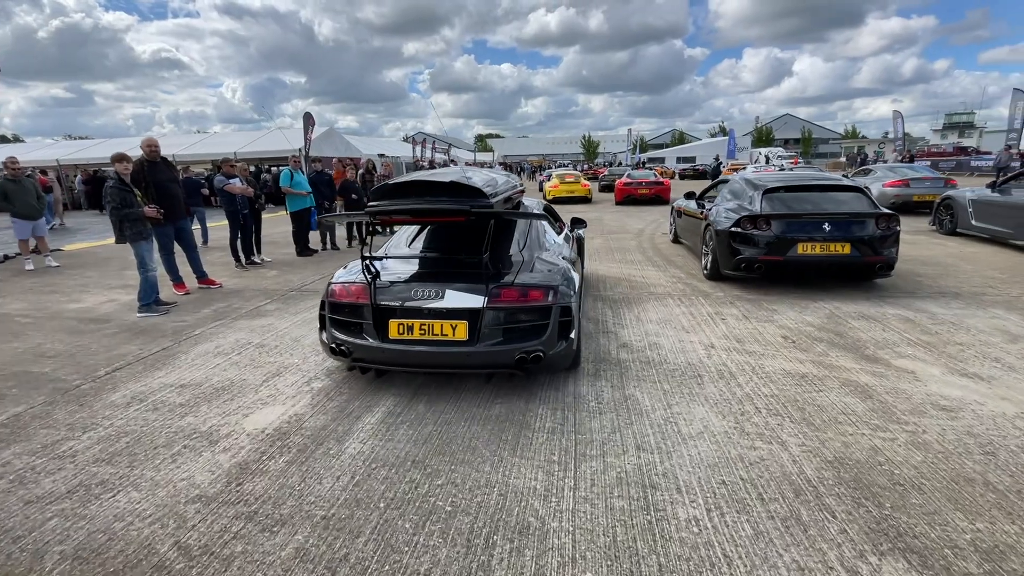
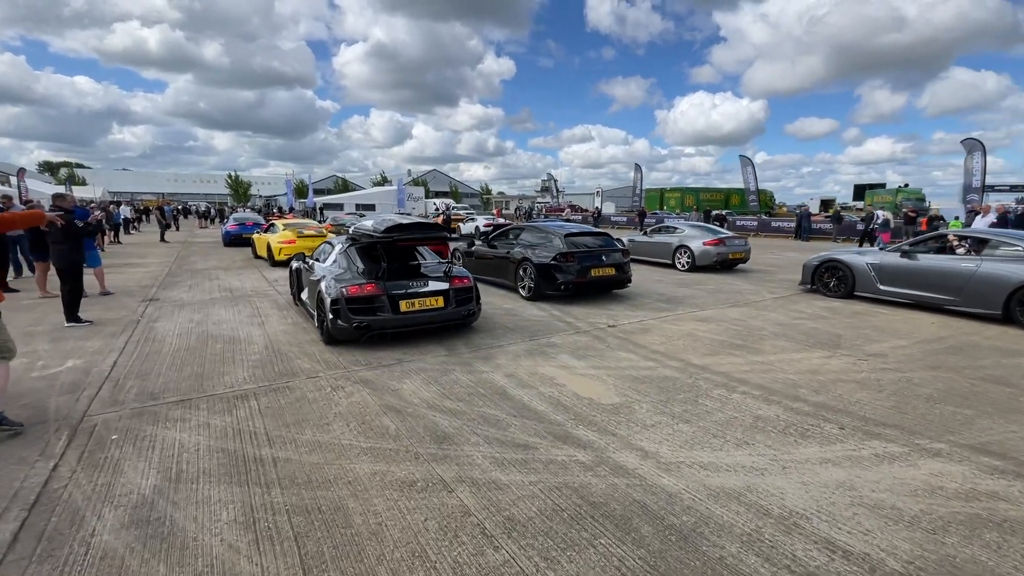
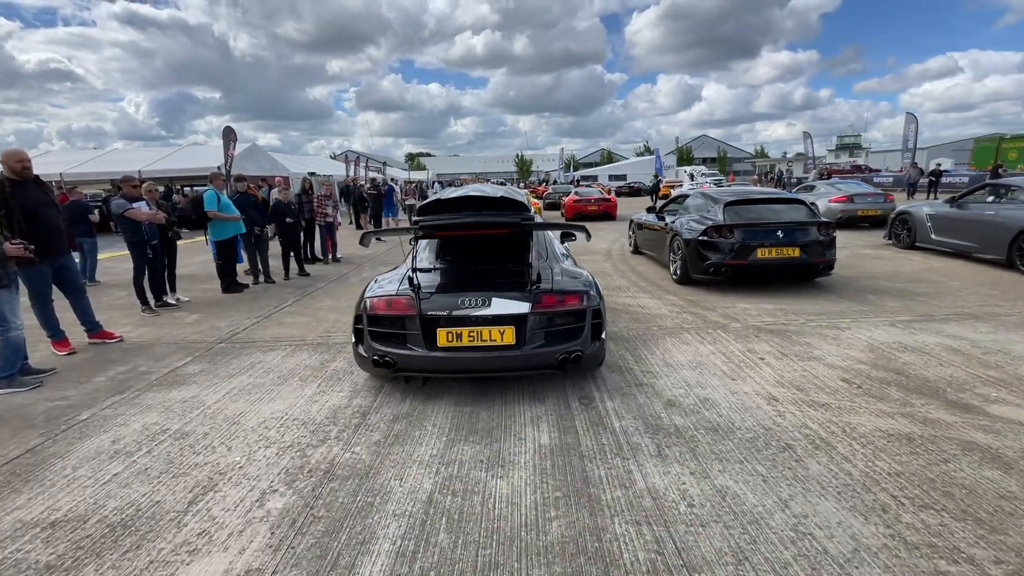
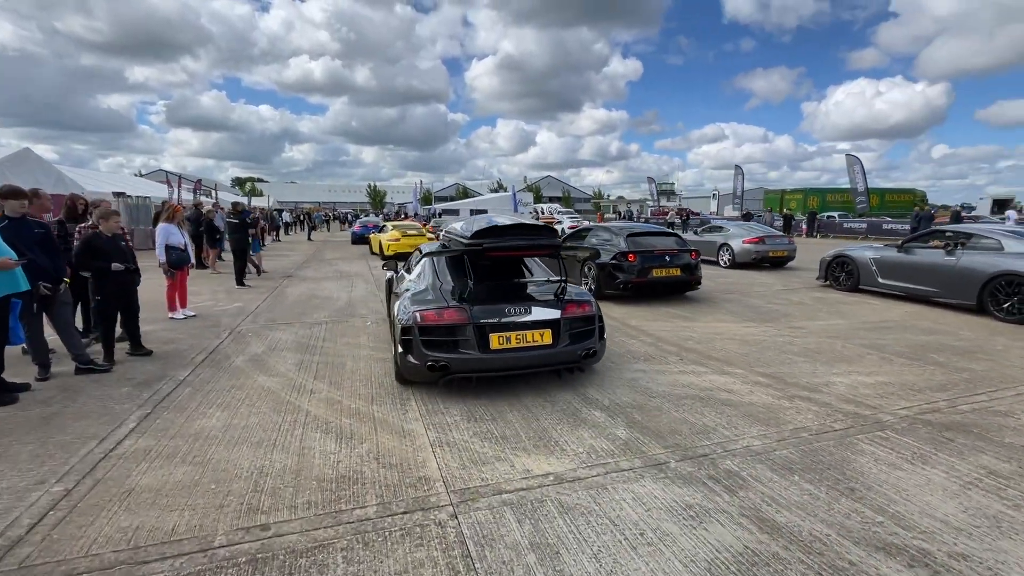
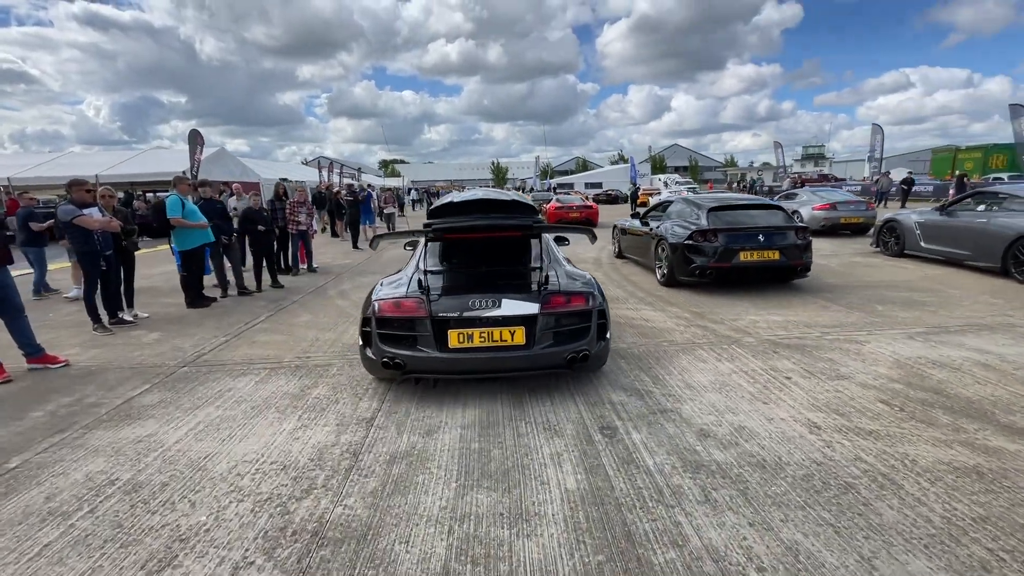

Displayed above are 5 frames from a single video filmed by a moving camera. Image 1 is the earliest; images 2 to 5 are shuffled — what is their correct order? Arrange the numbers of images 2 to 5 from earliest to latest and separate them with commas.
3, 5, 4, 2
